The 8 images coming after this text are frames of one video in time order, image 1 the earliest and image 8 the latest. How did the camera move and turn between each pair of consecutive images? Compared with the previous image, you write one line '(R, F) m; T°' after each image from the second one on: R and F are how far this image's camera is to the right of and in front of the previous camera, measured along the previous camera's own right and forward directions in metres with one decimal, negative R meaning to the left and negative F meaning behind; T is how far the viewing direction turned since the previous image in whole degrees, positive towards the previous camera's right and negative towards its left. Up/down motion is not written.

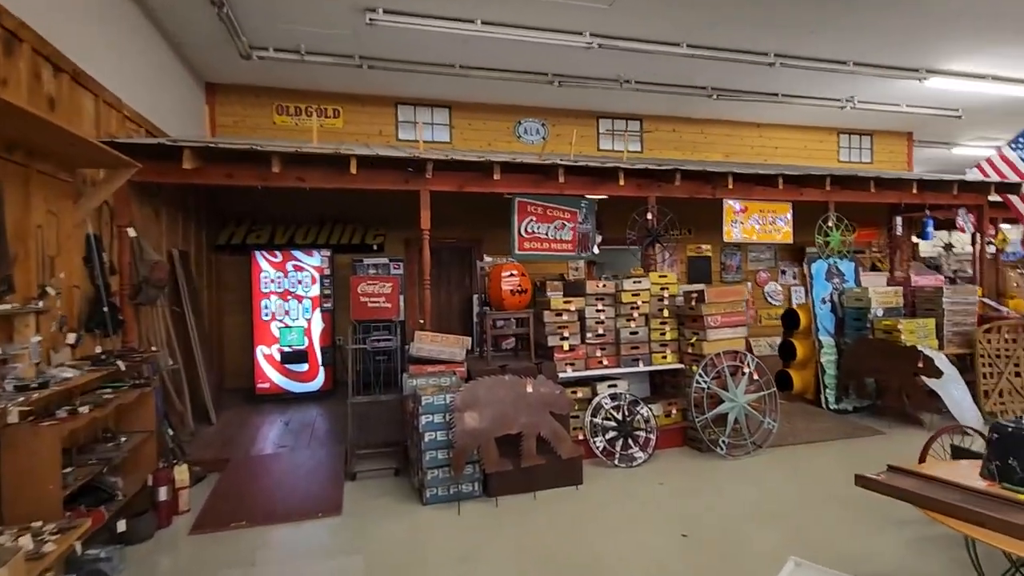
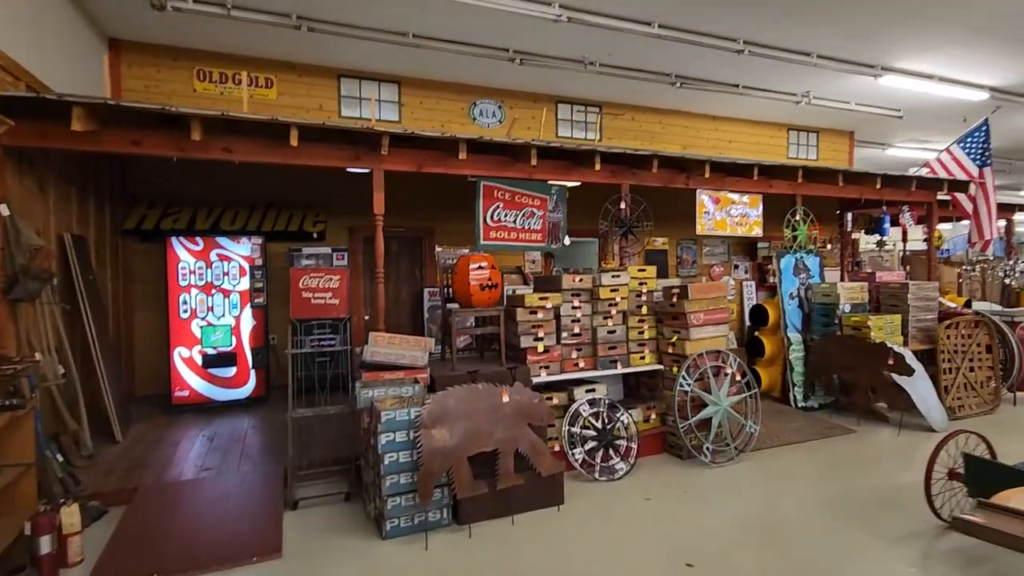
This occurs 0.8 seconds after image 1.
(-0.3, +0.6) m; +7°
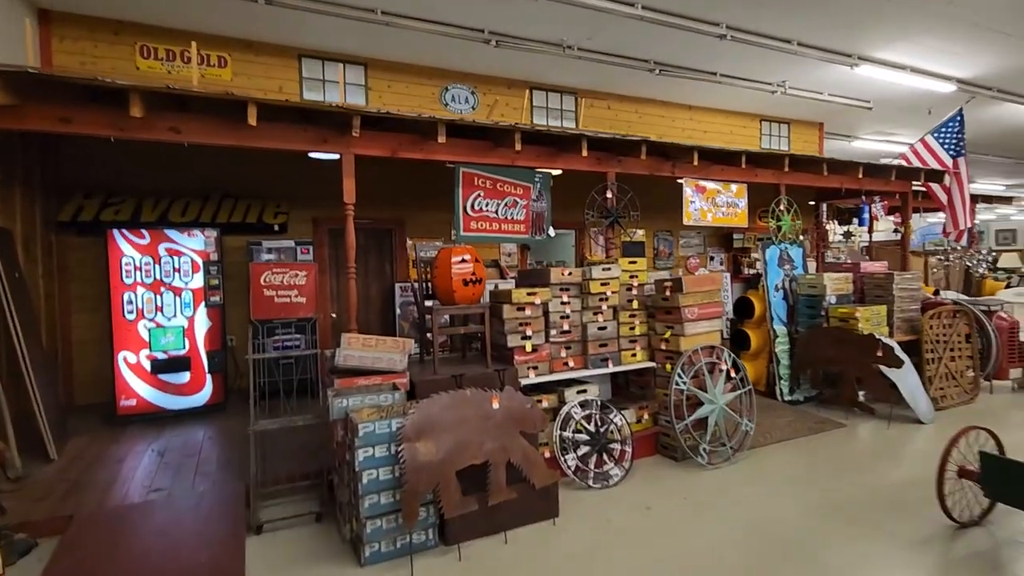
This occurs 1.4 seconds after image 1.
(-0.2, +0.4) m; +4°
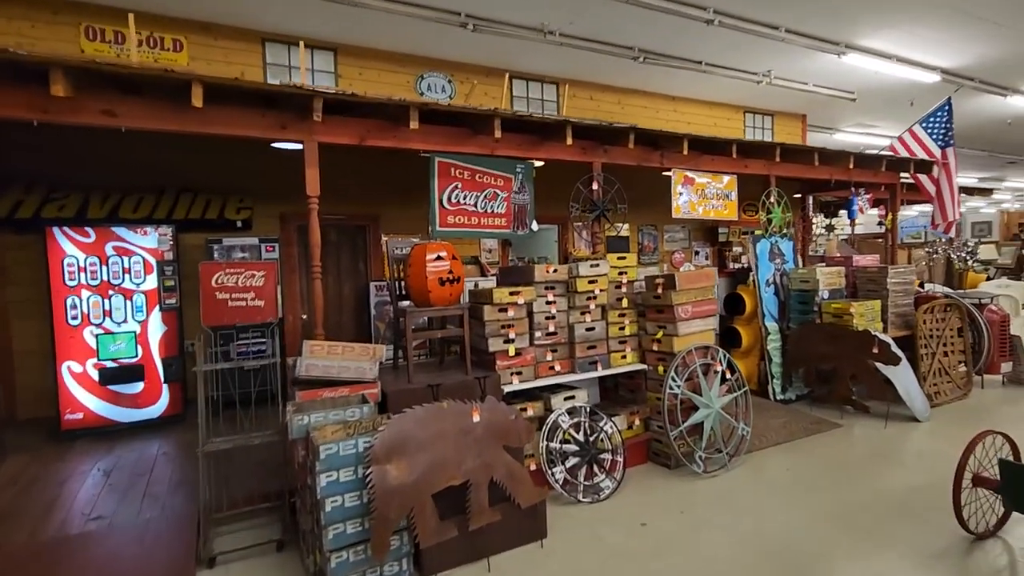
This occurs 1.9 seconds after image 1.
(0.0, +0.3) m; +2°
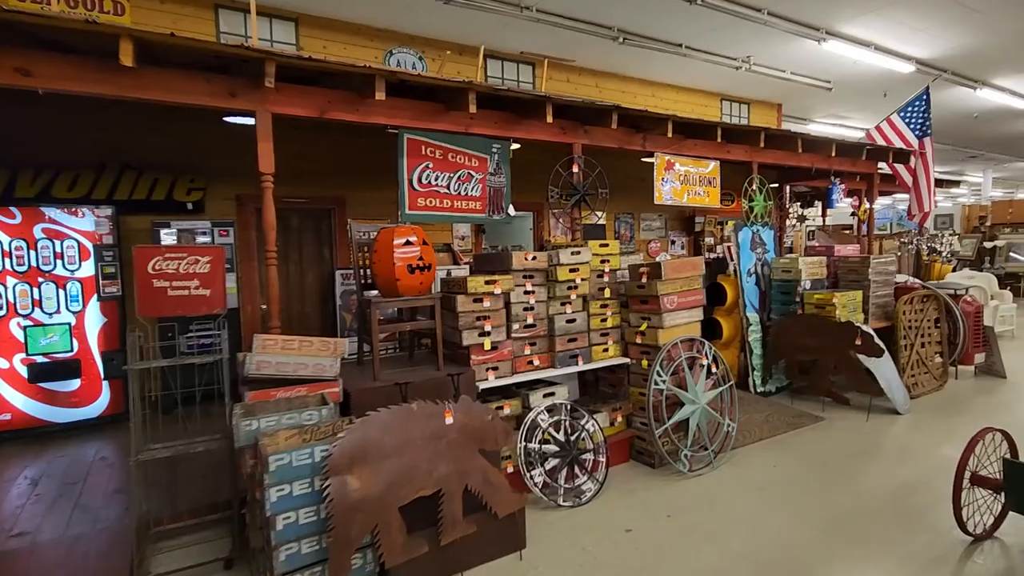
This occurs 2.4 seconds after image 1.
(0.0, +0.3) m; +3°
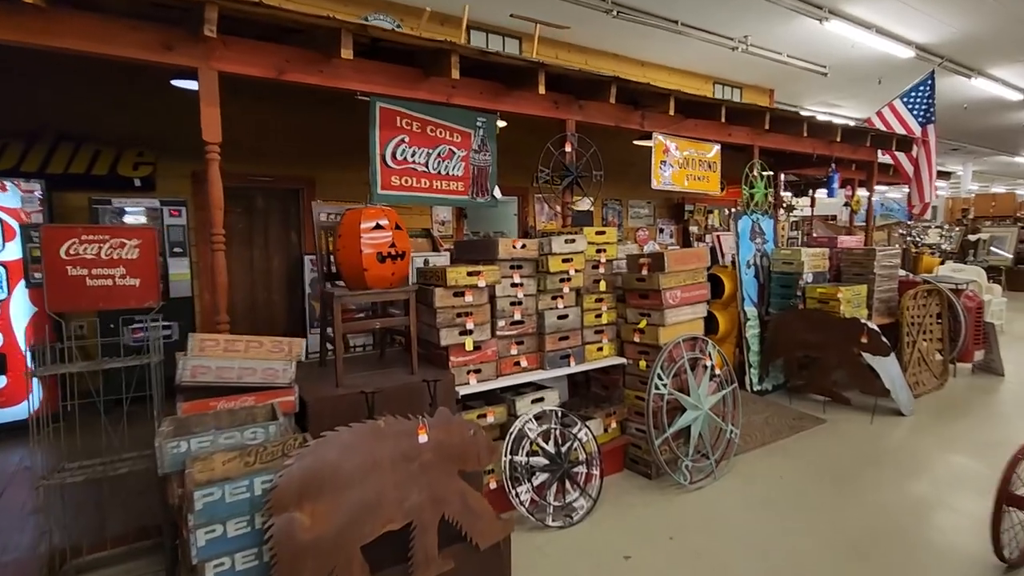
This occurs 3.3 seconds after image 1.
(0.0, +0.5) m; +2°
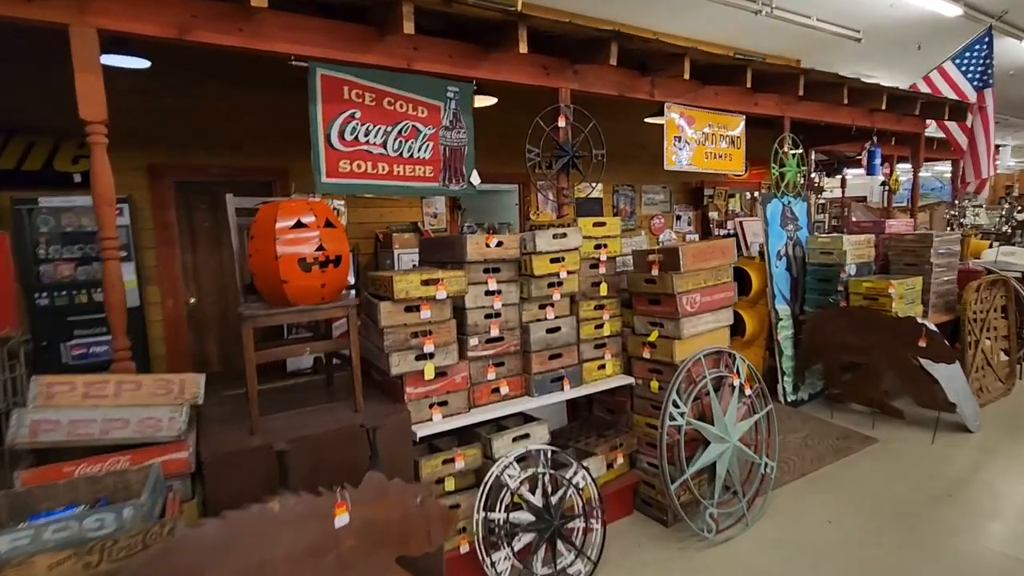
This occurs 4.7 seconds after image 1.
(+0.2, +0.7) m; -2°
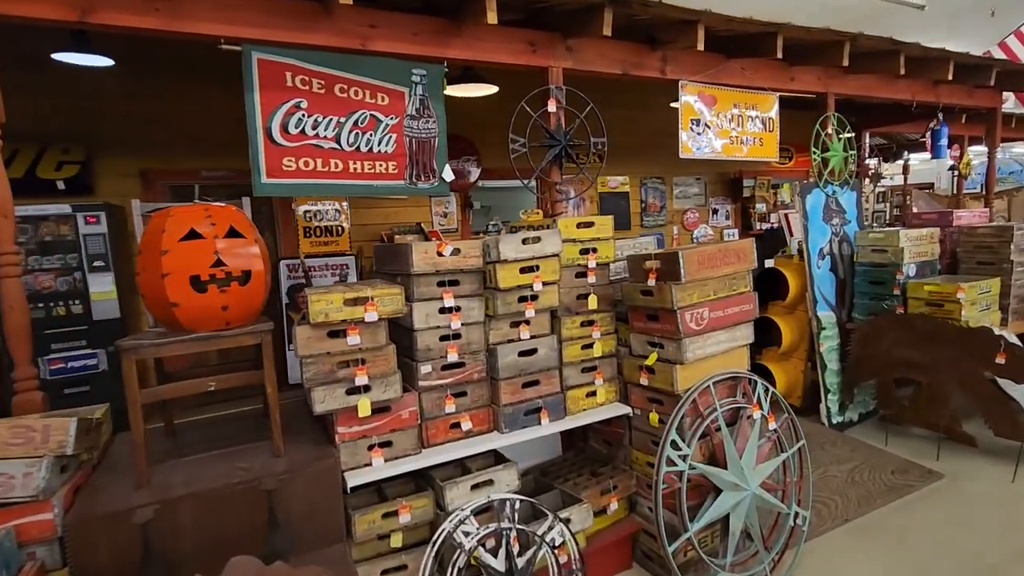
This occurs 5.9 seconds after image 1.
(+0.4, +0.5) m; -5°
